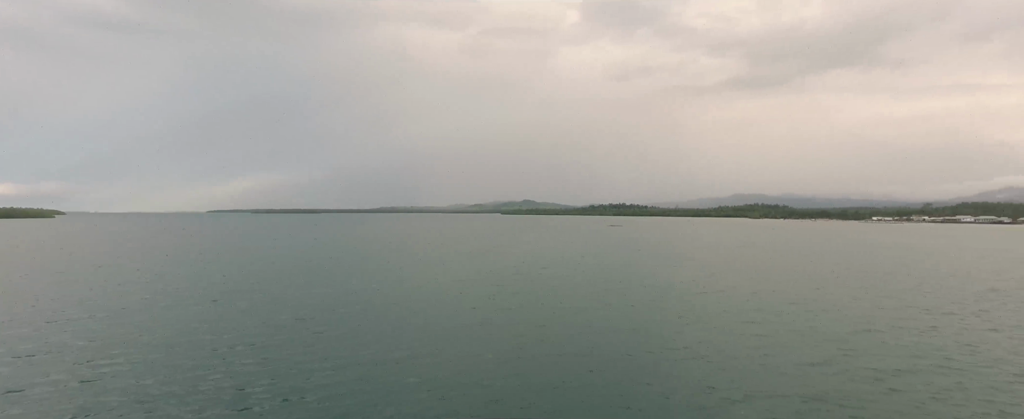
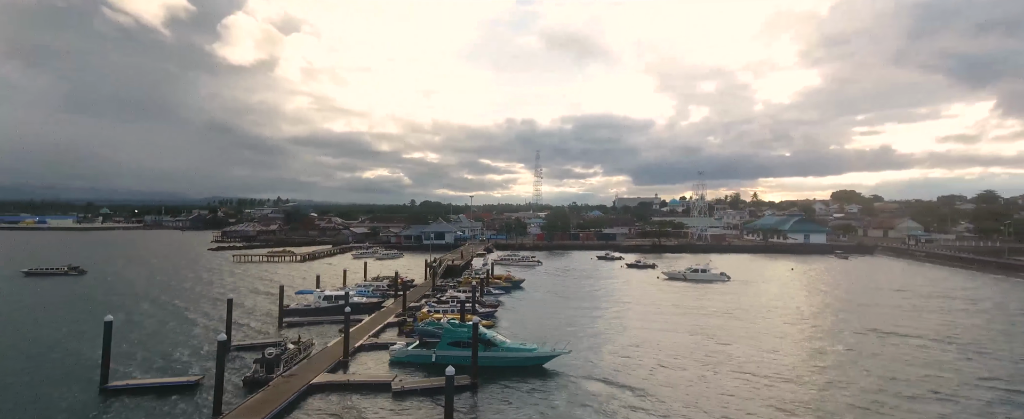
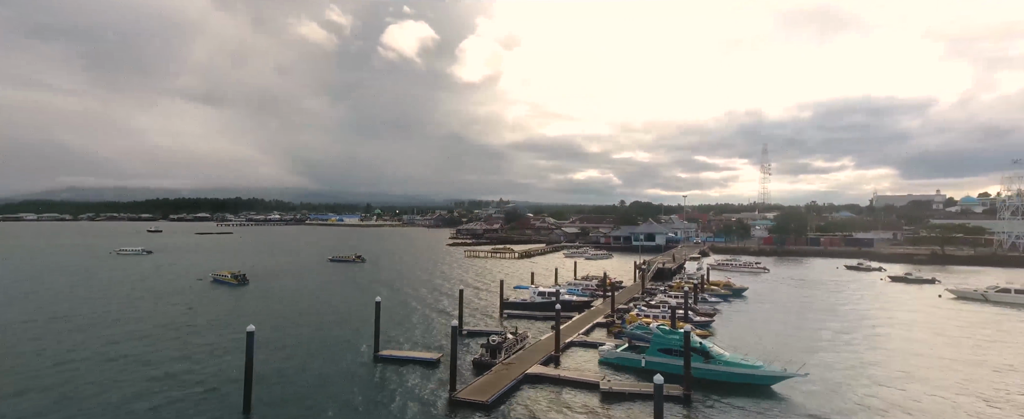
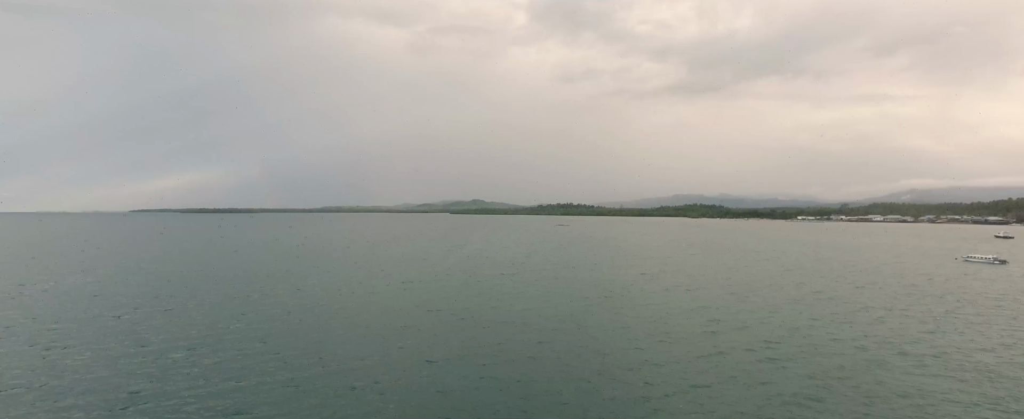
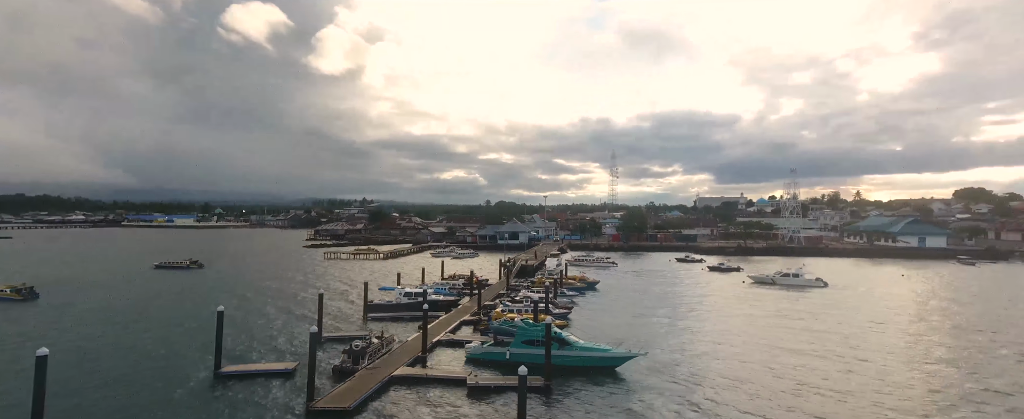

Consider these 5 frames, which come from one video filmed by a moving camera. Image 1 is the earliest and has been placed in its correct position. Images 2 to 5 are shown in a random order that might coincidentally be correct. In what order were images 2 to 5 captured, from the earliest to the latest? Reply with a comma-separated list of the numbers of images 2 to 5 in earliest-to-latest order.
4, 3, 5, 2
